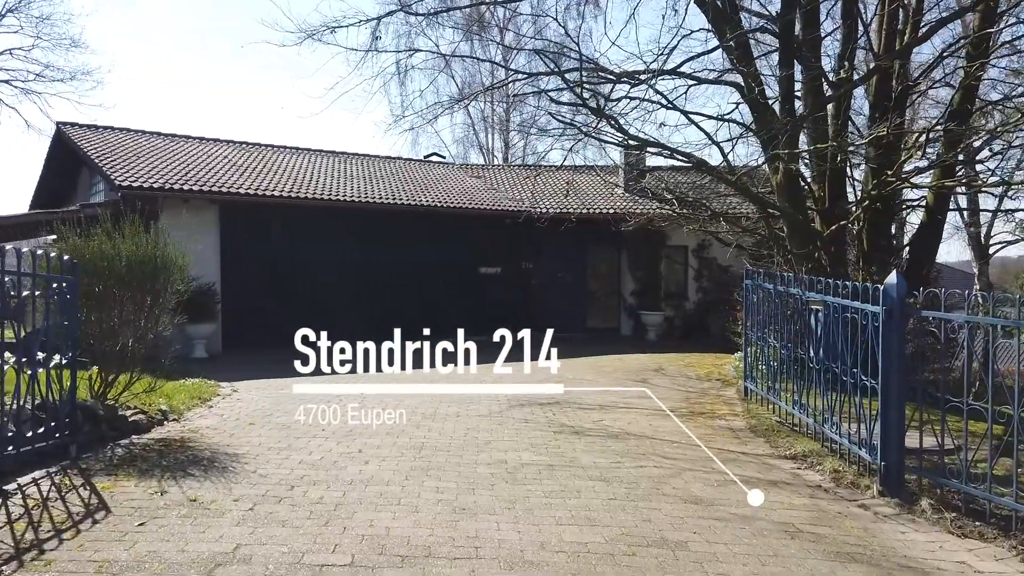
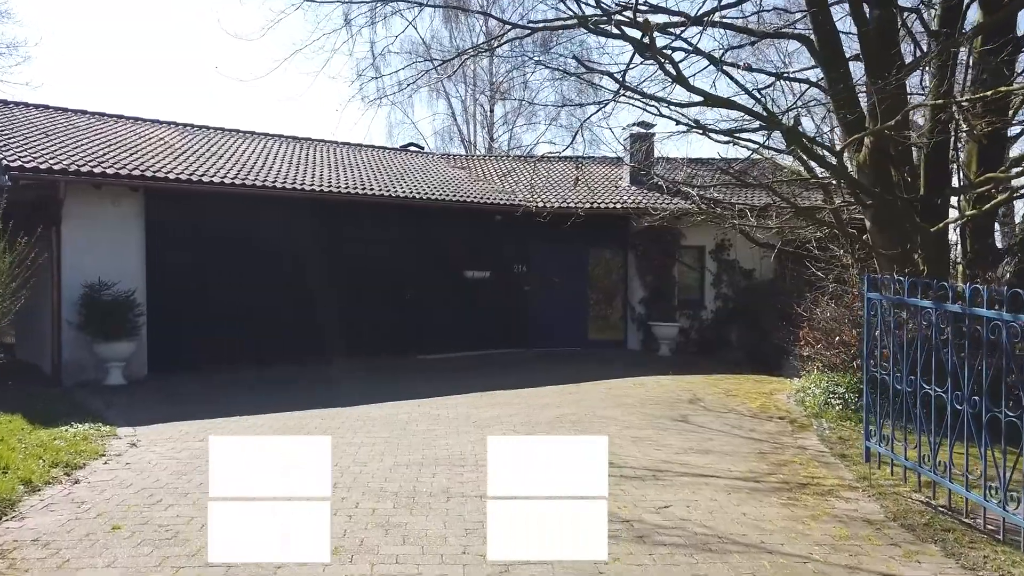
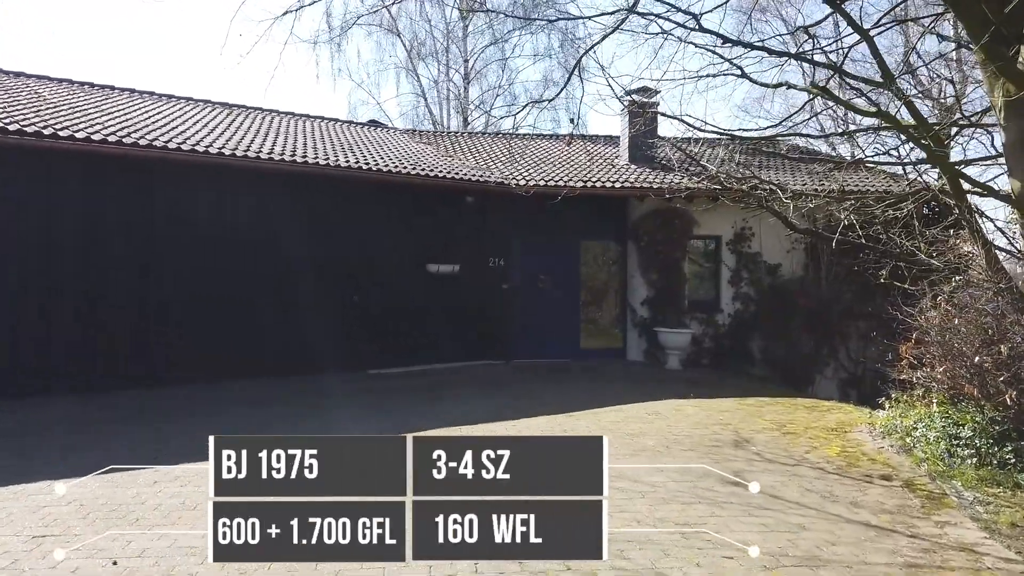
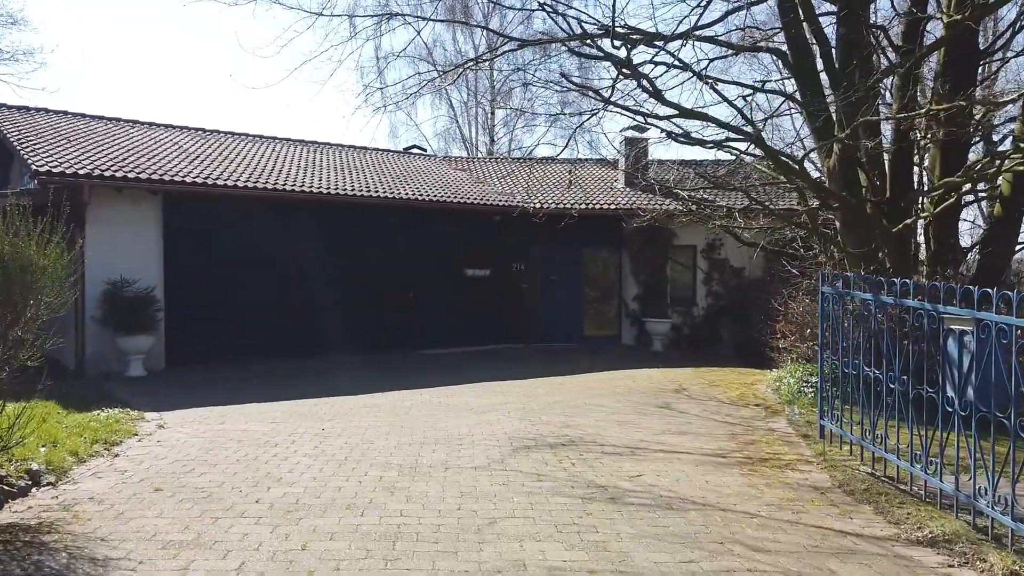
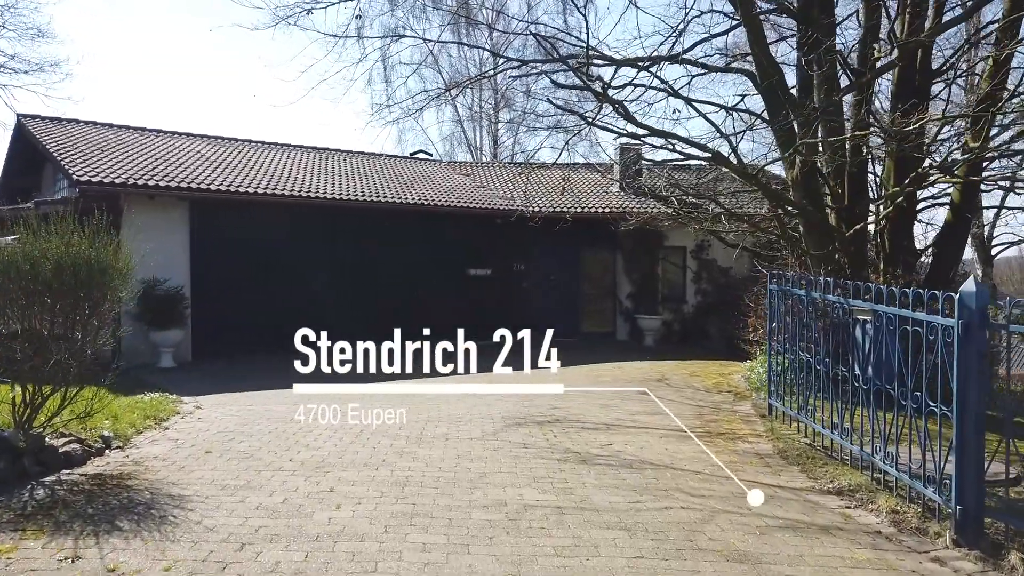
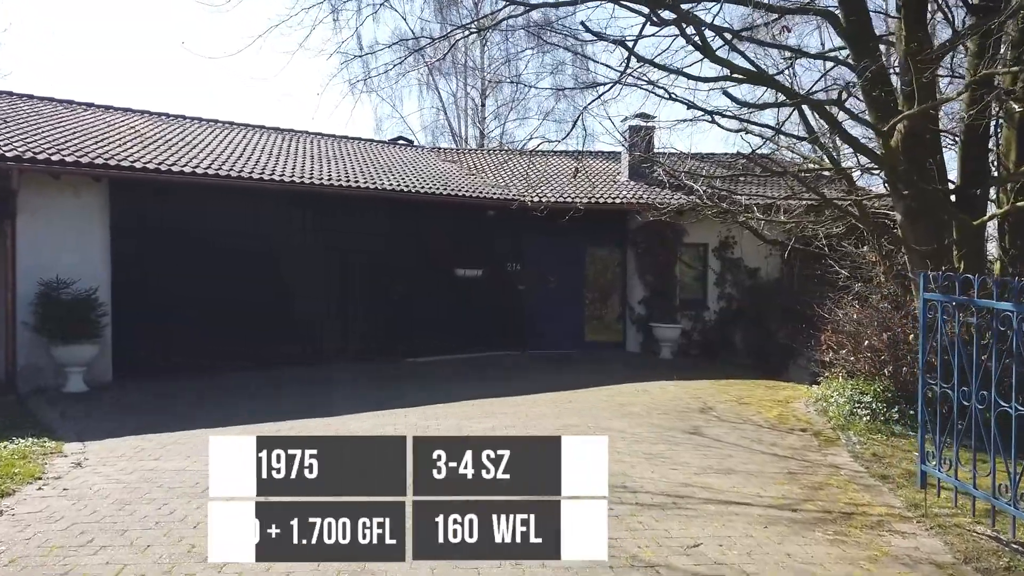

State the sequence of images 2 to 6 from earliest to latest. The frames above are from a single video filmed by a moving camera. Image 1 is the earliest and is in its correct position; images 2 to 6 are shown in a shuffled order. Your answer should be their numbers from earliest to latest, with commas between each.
5, 4, 2, 6, 3
